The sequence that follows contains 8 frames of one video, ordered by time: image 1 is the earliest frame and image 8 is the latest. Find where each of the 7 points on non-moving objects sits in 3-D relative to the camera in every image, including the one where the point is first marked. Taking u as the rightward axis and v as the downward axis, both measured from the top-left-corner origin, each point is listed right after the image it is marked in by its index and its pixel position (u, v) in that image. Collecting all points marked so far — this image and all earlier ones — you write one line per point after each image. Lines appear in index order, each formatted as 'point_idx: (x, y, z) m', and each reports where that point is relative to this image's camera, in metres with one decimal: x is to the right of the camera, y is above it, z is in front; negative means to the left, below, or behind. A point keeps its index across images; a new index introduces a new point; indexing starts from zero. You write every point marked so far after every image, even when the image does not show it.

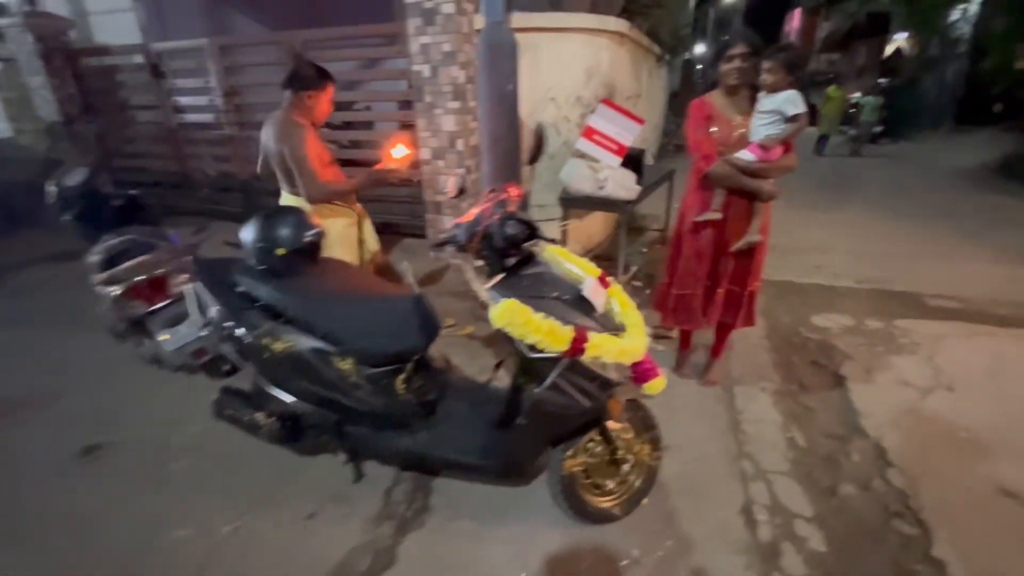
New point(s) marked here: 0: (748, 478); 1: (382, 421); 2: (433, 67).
0: (+1.2, -1.0, +2.5) m
1: (-0.6, -0.6, +2.2) m
2: (-0.7, +1.9, +4.1) m
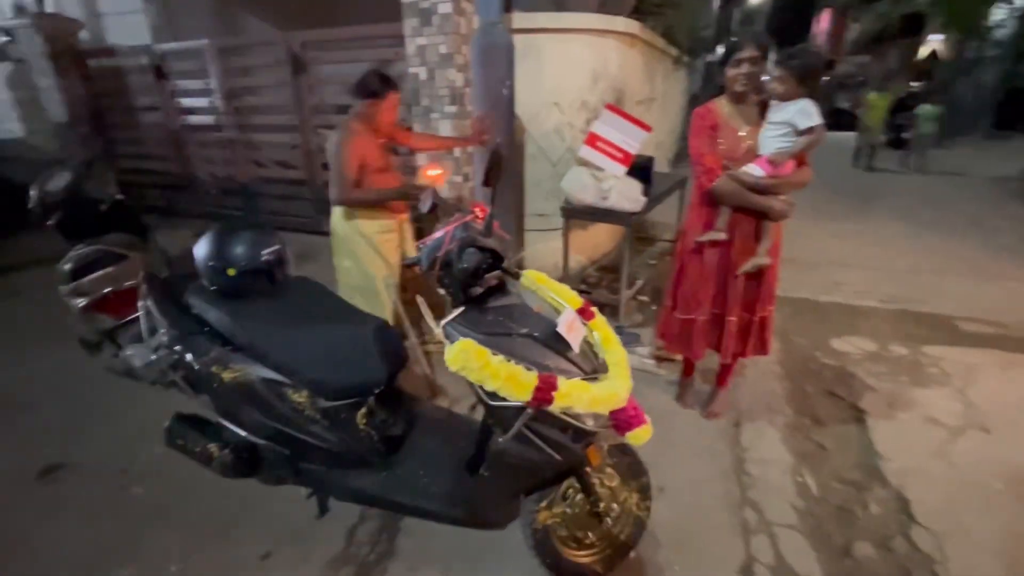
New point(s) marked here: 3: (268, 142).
0: (+1.1, -1.1, +2.3) m
1: (-0.7, -0.7, +2.0) m
2: (-0.7, +1.8, +4.0) m
3: (-2.8, +1.6, +5.4) m
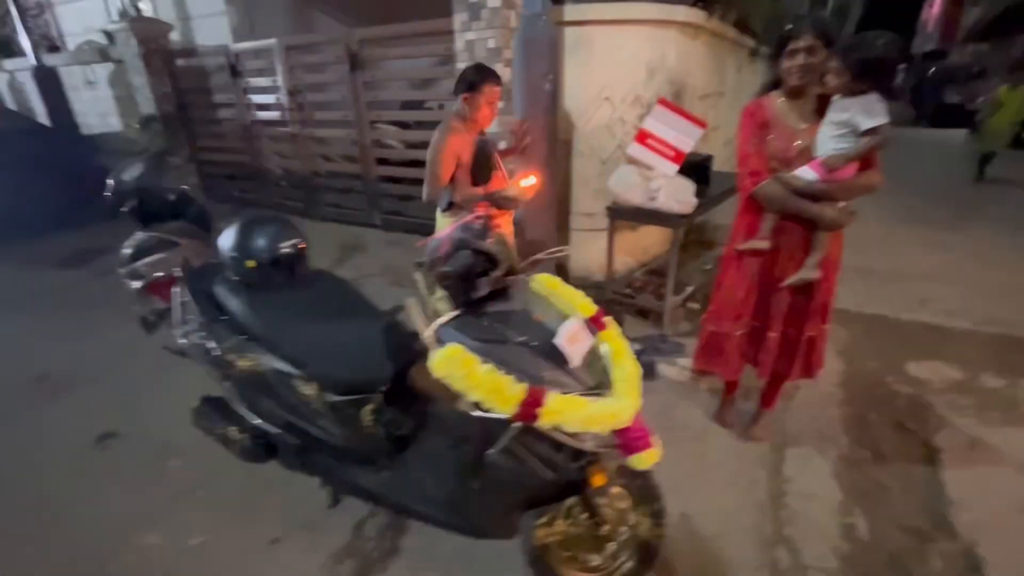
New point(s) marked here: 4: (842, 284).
0: (+1.1, -1.2, +2.0) m
1: (-0.7, -0.7, +2.0) m
2: (-0.3, +1.8, +3.9) m
3: (-2.2, +1.8, +5.6) m
4: (+3.4, 0.0, +4.9) m
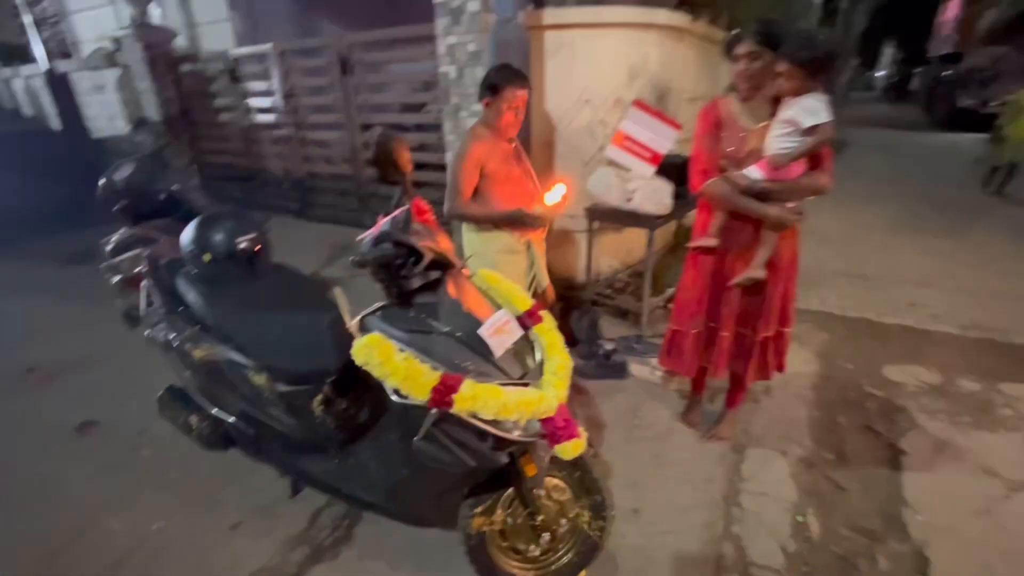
0: (+0.9, -1.2, +2.1) m
1: (-0.9, -0.7, +2.1) m
2: (-0.4, +1.8, +4.0) m
3: (-2.3, +1.8, +5.7) m
4: (+3.2, 0.0, +4.9) m
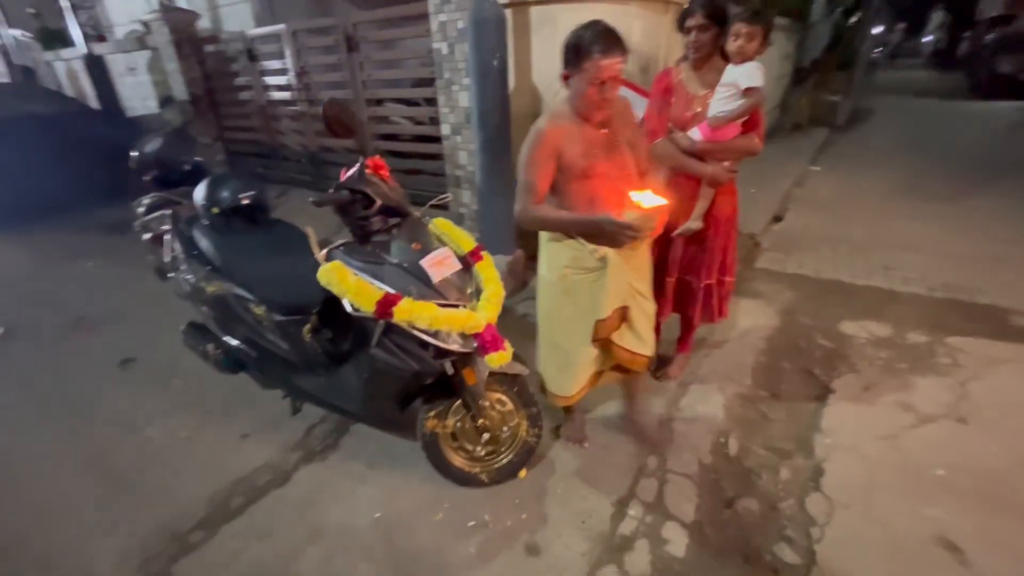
0: (+0.7, -0.9, +2.4) m
1: (-1.2, -0.4, +2.5) m
2: (-0.6, +2.2, +4.3) m
3: (-2.3, +2.2, +6.1) m
4: (+3.1, +0.4, +5.1) m
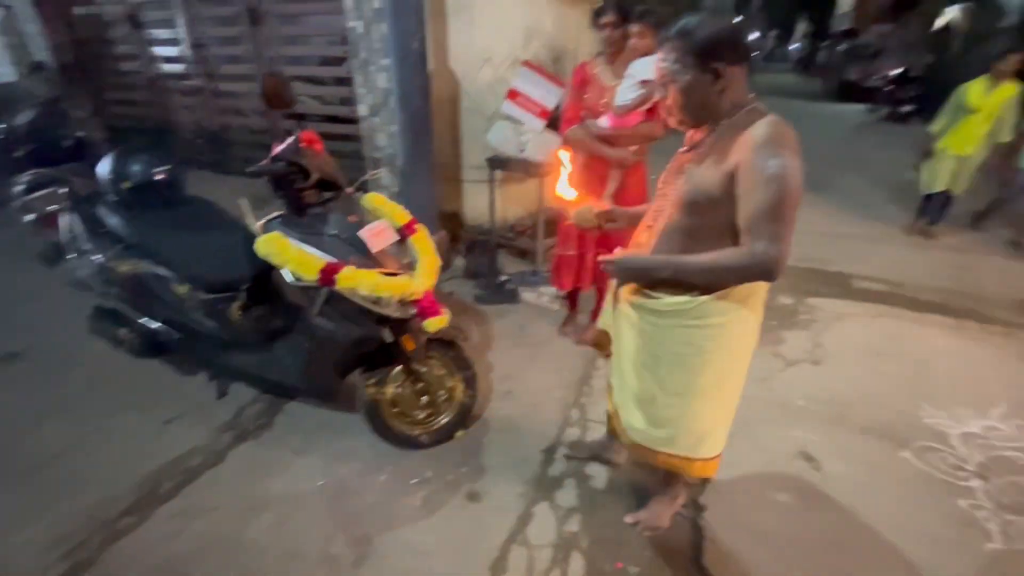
0: (+0.3, -0.8, +2.7) m
1: (-1.5, -0.3, +2.5) m
2: (-1.3, +2.3, +4.3) m
3: (-3.3, +2.3, +5.8) m
4: (+2.2, +0.7, +5.7) m
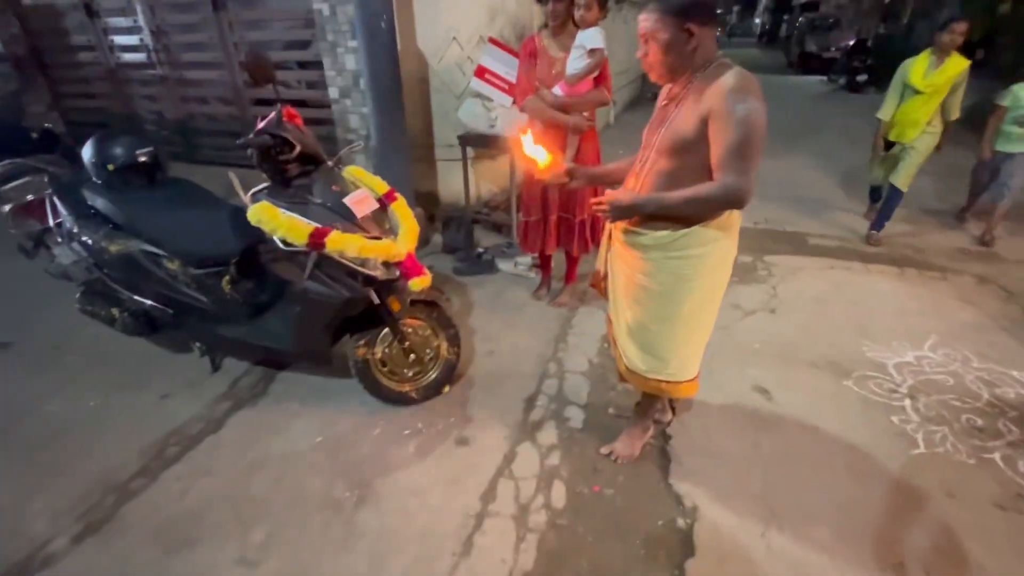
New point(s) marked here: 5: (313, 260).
0: (+0.2, -0.5, +2.9) m
1: (-1.6, -0.1, +2.6) m
2: (-1.6, +2.5, +4.3) m
3: (-3.7, +2.5, +5.7) m
4: (+1.9, +1.1, +6.0) m
5: (-0.9, +0.1, +2.3) m
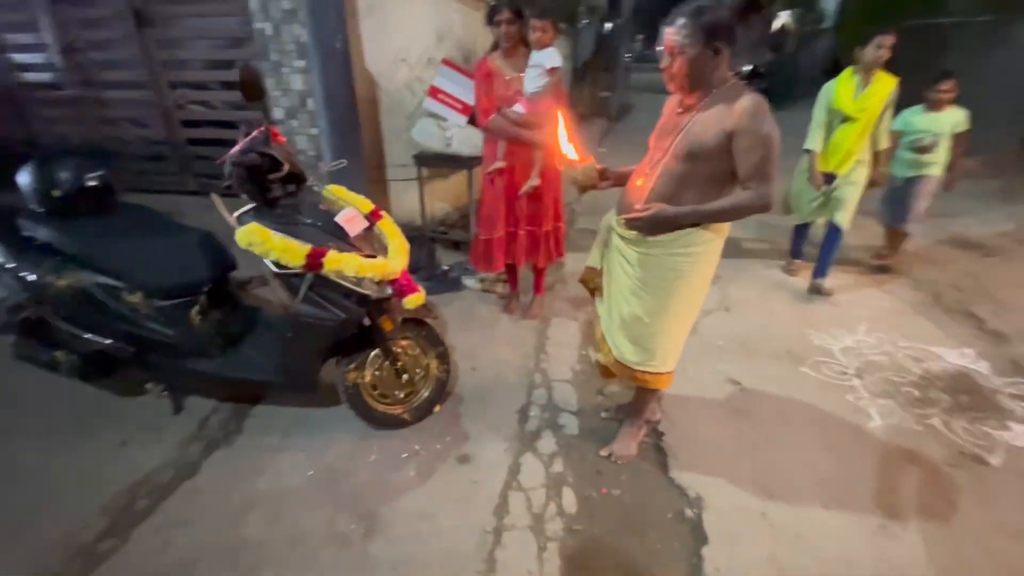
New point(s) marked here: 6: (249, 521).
0: (+0.1, -0.6, +3.0) m
1: (-1.6, -0.3, +2.4) m
2: (-2.1, +2.3, +4.2) m
3: (-4.3, +2.0, +5.3) m
4: (+1.3, +1.0, +6.3) m
5: (-1.0, 0.0, +2.2) m
6: (-1.2, -1.0, +2.1) m
